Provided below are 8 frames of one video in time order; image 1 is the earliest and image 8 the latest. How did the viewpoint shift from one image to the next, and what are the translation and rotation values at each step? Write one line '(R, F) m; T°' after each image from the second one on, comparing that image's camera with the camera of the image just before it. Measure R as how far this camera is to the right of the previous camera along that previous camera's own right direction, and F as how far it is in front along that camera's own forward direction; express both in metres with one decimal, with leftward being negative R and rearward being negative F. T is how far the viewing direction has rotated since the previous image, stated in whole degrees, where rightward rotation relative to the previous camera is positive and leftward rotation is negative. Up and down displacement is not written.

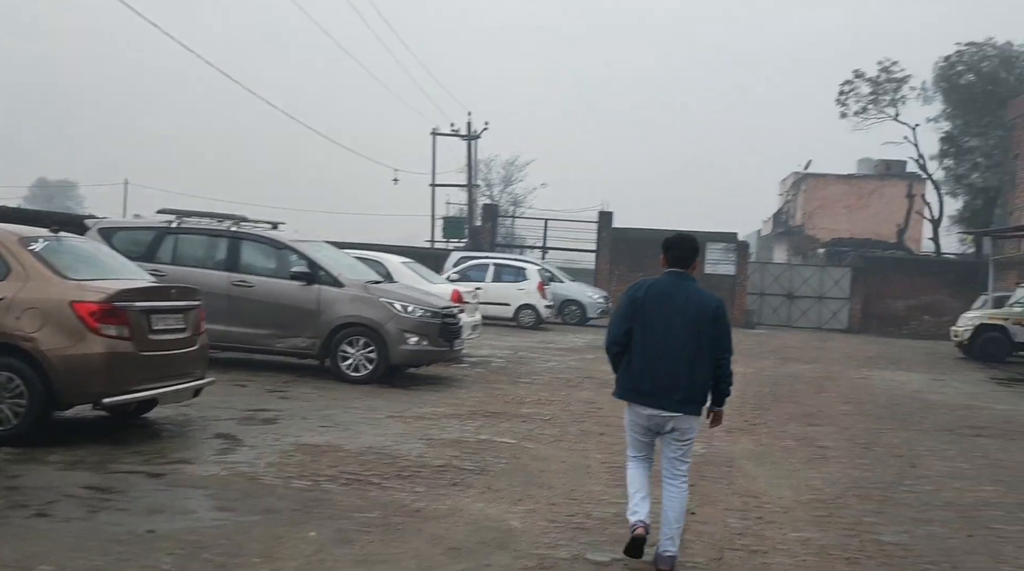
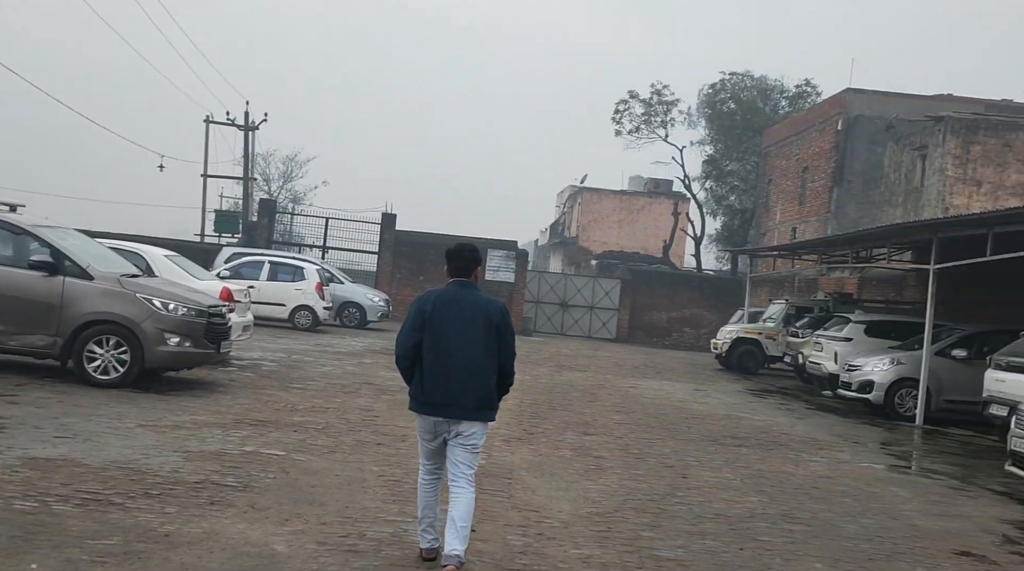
(0.0, +0.4) m; +13°
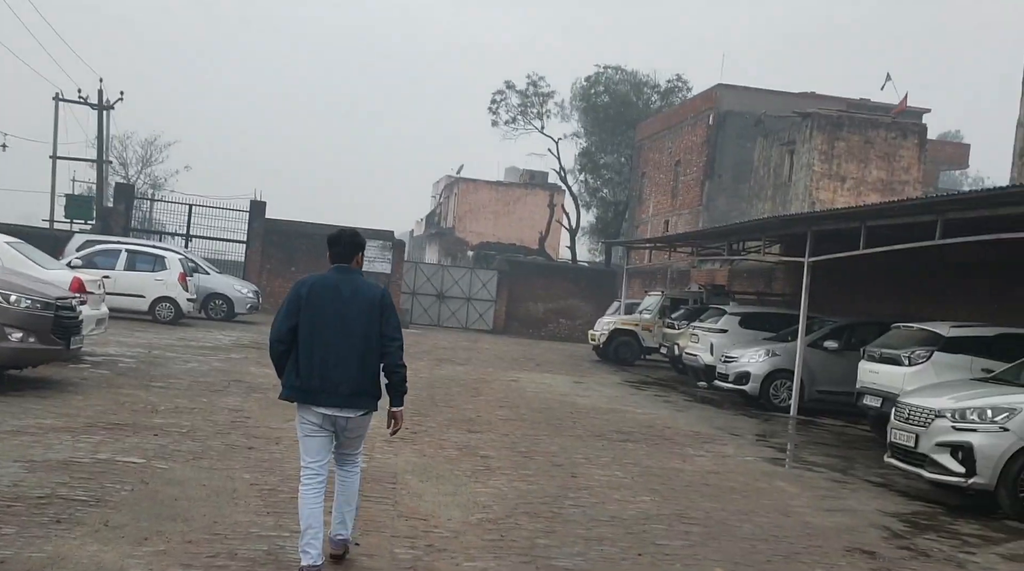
(-0.1, +0.4) m; +7°
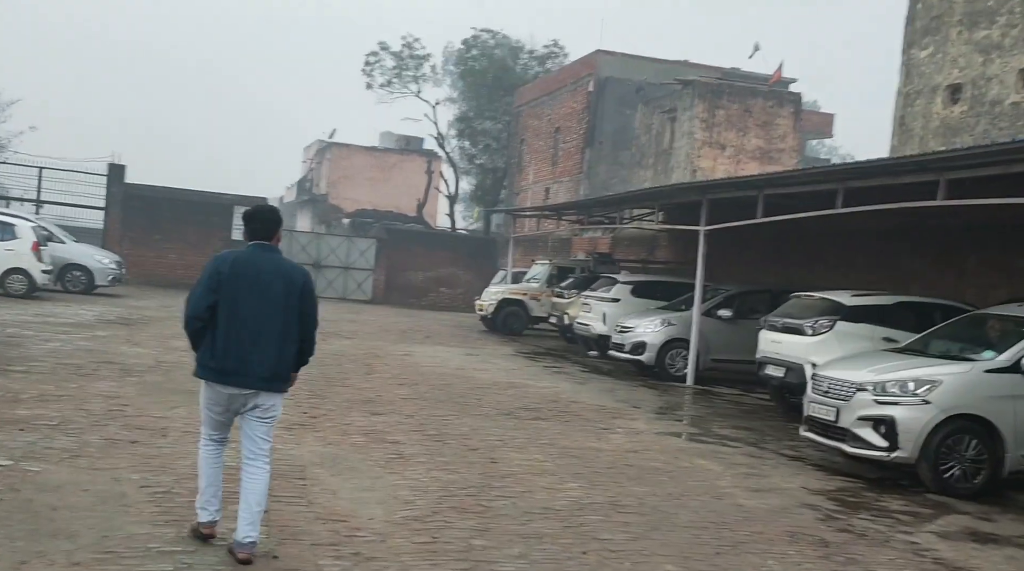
(-0.3, +0.6) m; +7°
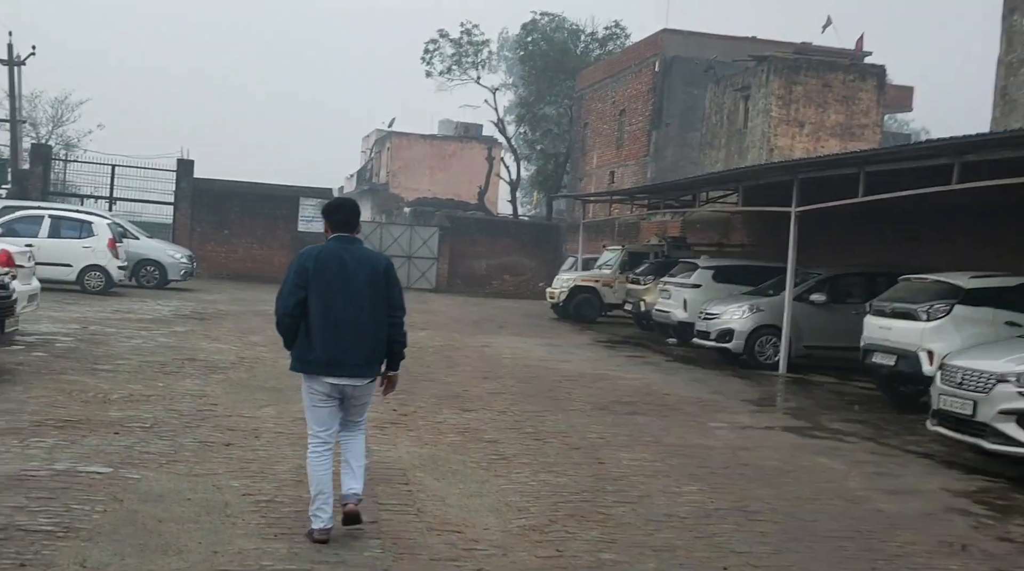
(-0.4, +0.5) m; -3°
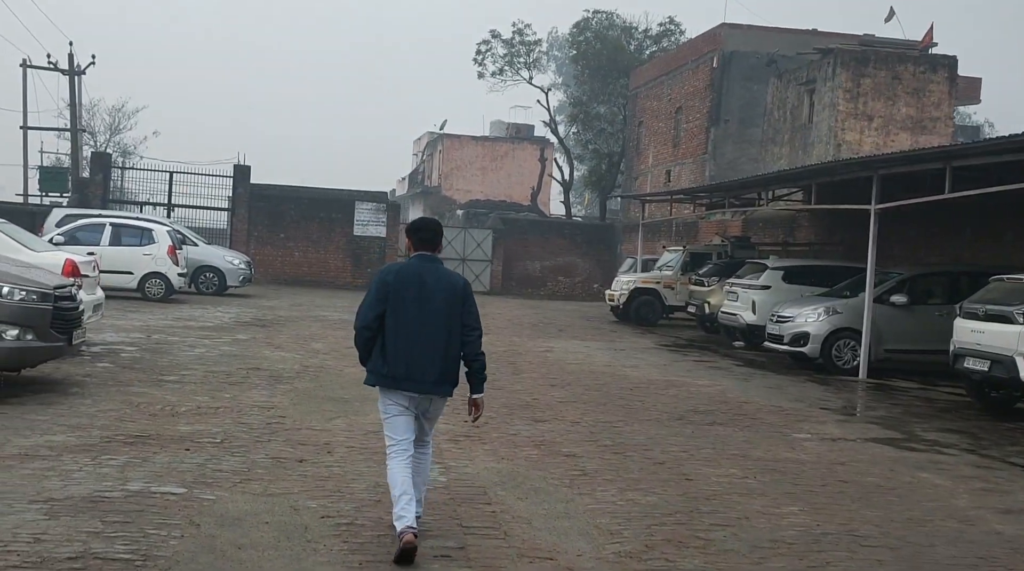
(-0.2, +0.3) m; -3°
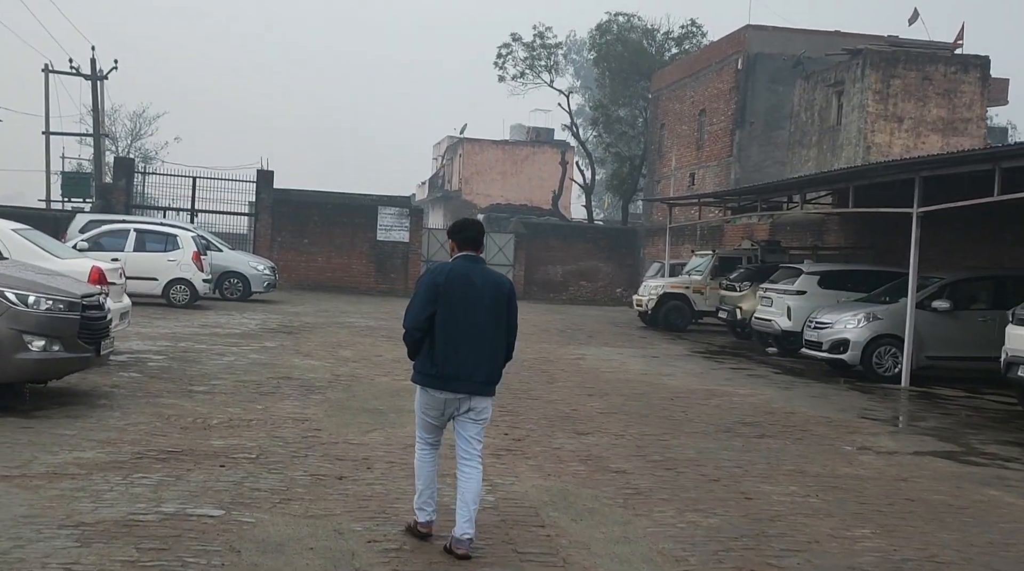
(-0.2, +0.3) m; -1°
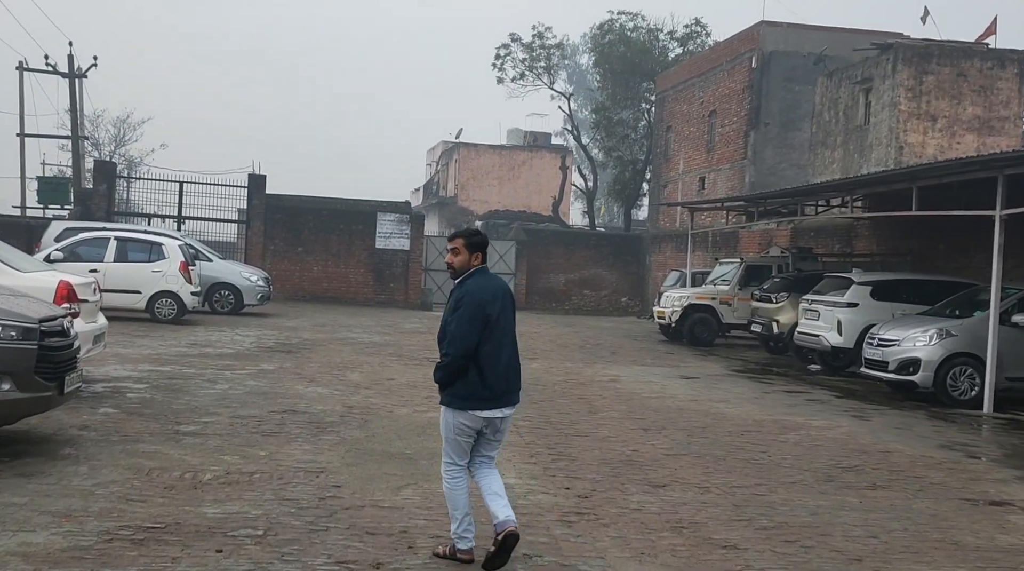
(-0.5, +1.6) m; +1°
